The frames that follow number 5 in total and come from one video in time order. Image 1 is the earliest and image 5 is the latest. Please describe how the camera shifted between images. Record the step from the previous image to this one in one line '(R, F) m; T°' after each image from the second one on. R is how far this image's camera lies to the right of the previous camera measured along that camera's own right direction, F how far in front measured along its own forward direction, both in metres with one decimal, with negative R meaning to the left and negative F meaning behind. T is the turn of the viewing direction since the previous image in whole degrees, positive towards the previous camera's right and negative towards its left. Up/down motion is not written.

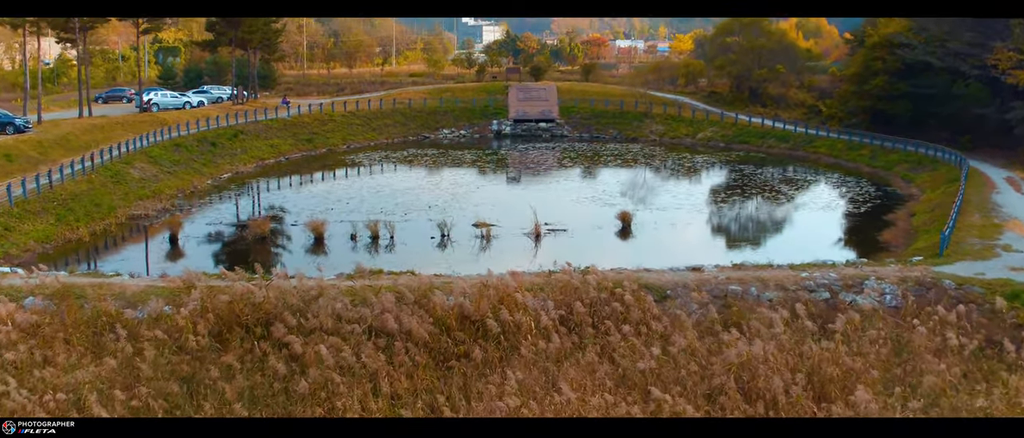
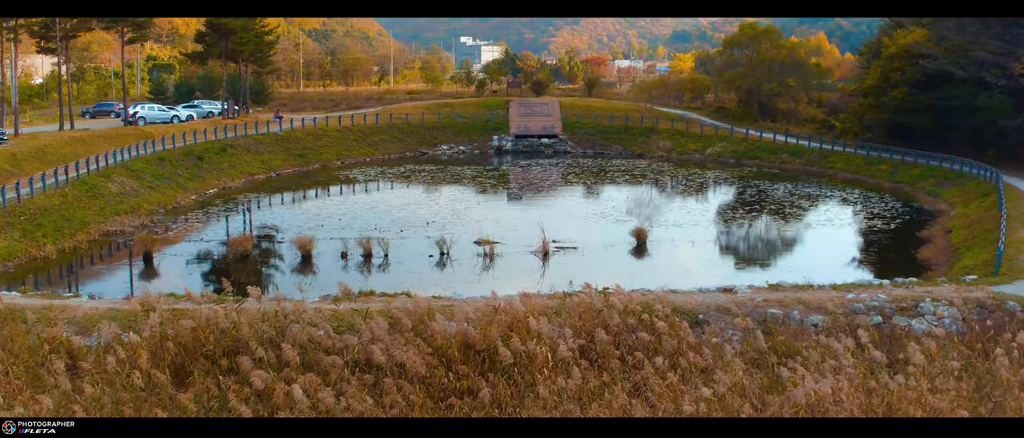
(-0.1, +1.5) m; 0°
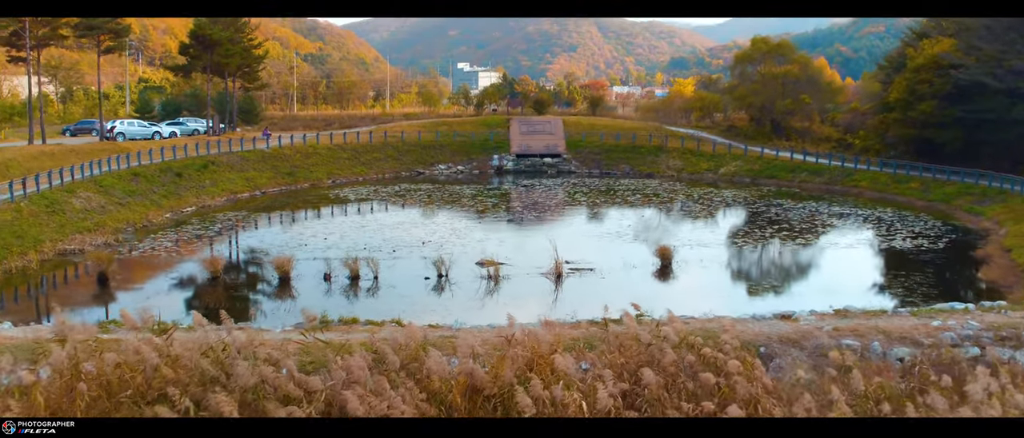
(-0.2, +2.0) m; 0°
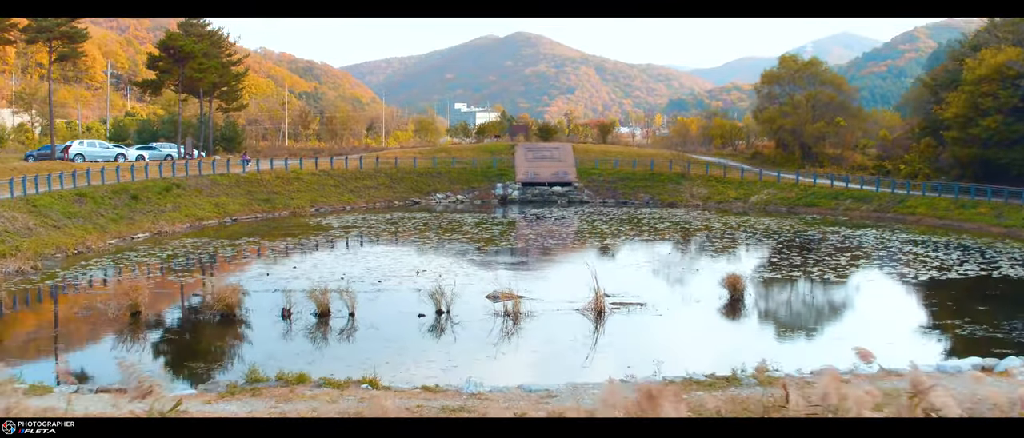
(-0.3, +3.6) m; 0°
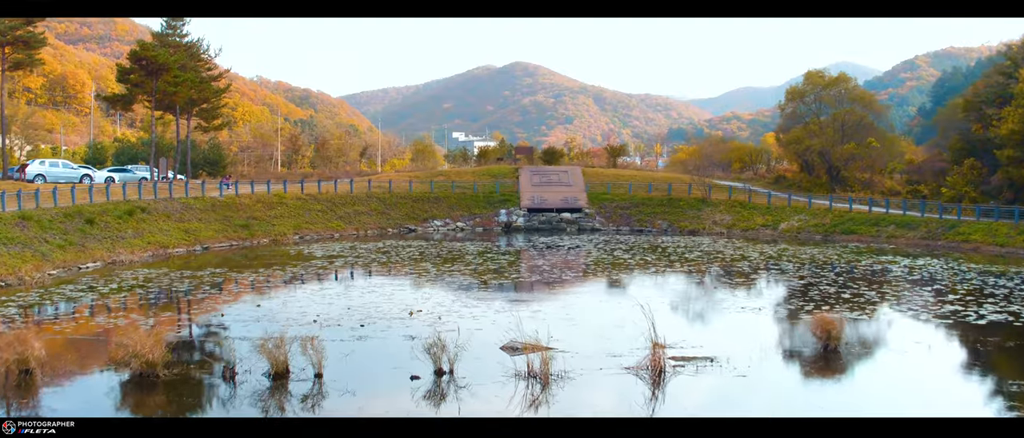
(-0.2, +2.7) m; 0°
